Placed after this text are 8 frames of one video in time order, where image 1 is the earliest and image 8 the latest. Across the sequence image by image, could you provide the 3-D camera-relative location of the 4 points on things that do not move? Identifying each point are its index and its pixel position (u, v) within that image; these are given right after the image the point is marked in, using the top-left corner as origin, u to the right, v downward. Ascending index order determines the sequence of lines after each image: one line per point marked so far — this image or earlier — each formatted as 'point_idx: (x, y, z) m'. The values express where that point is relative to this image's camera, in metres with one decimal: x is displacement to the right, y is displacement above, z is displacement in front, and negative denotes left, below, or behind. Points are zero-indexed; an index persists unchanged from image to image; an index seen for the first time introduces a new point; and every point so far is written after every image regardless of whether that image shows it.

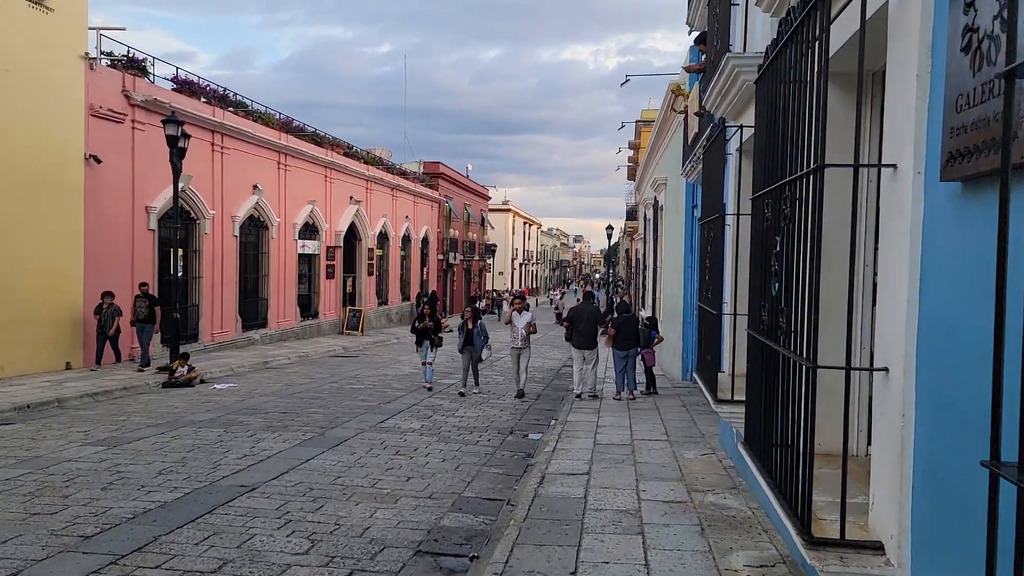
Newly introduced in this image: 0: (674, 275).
0: (+2.7, +0.2, +15.7) m
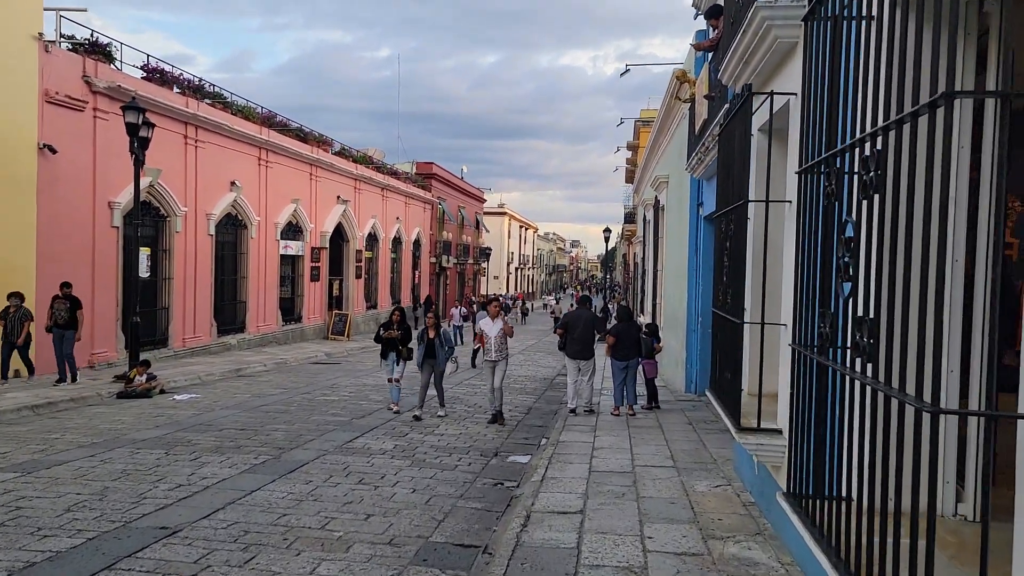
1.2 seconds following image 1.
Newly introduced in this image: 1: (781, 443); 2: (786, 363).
0: (+2.6, +0.2, +14.6) m
1: (+1.4, -0.8, +5.0) m
2: (+1.5, -0.4, +5.0) m
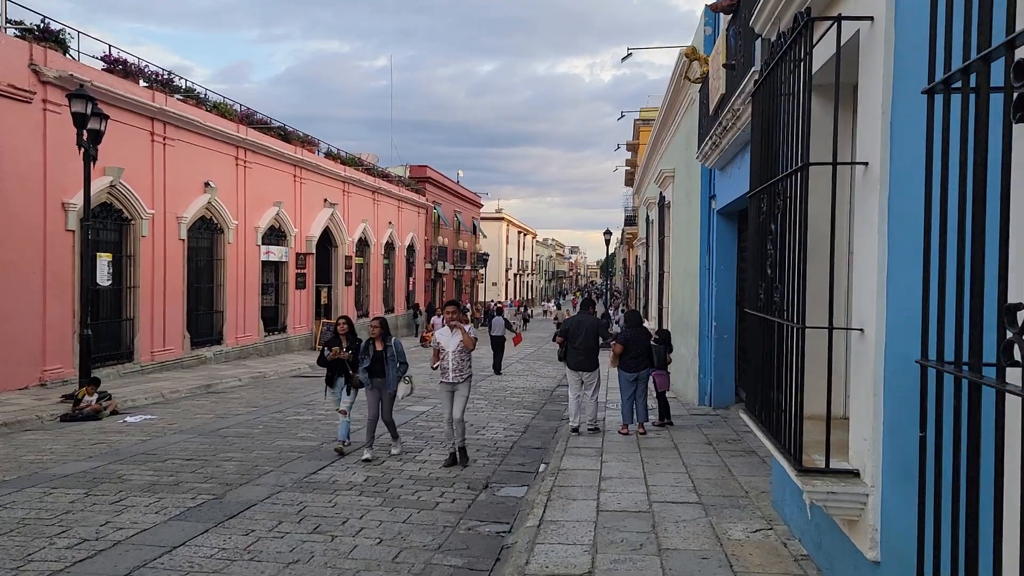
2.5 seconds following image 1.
0: (+2.5, +0.1, +13.3) m
1: (+1.4, -0.8, +3.7) m
2: (+1.4, -0.4, +3.7) m
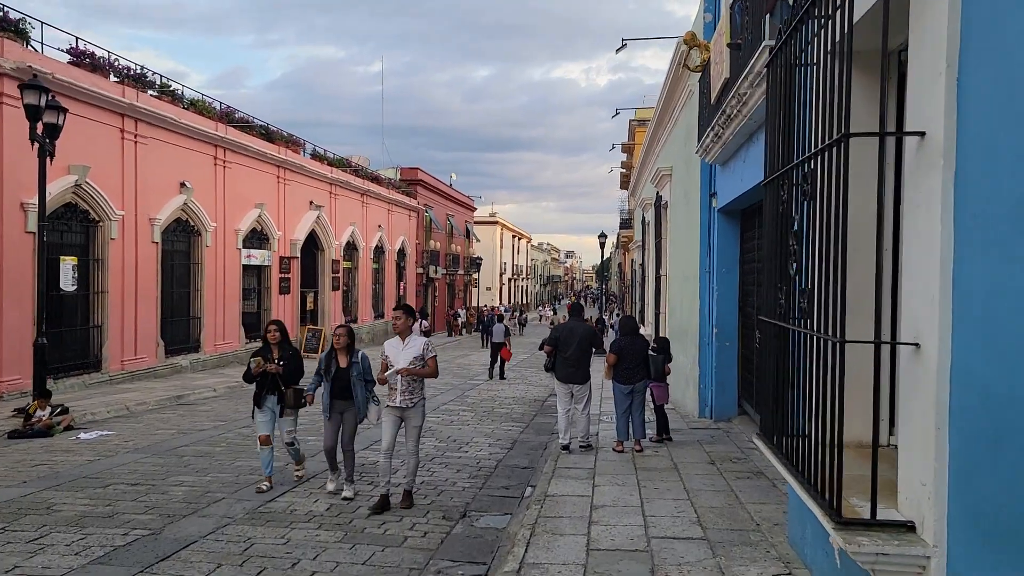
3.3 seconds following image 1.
0: (+2.3, +0.1, +12.5) m
1: (+1.2, -0.8, +2.9) m
2: (+1.3, -0.4, +3.0) m
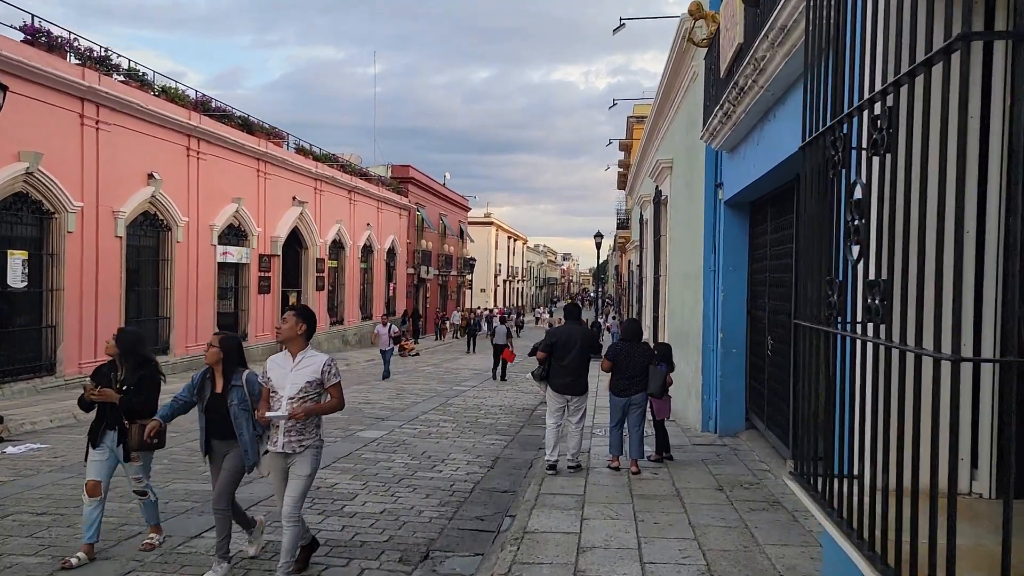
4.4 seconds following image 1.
0: (+2.1, +0.1, +11.5) m
1: (+1.1, -0.8, +1.8) m
2: (+1.1, -0.4, +1.9) m
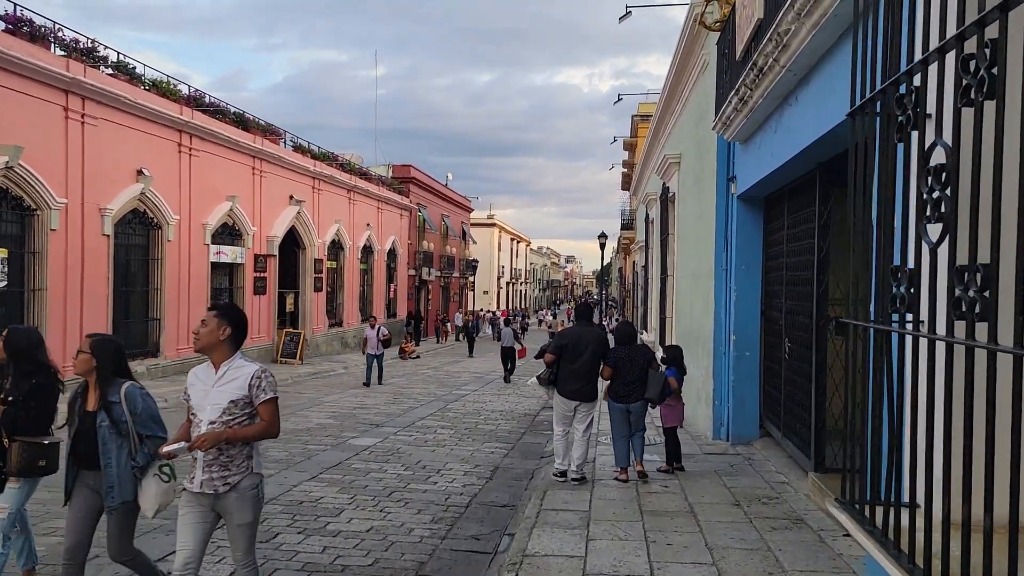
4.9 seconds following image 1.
0: (+2.2, +0.1, +10.9) m
1: (+1.1, -0.8, +1.3) m
2: (+1.1, -0.3, +1.4) m
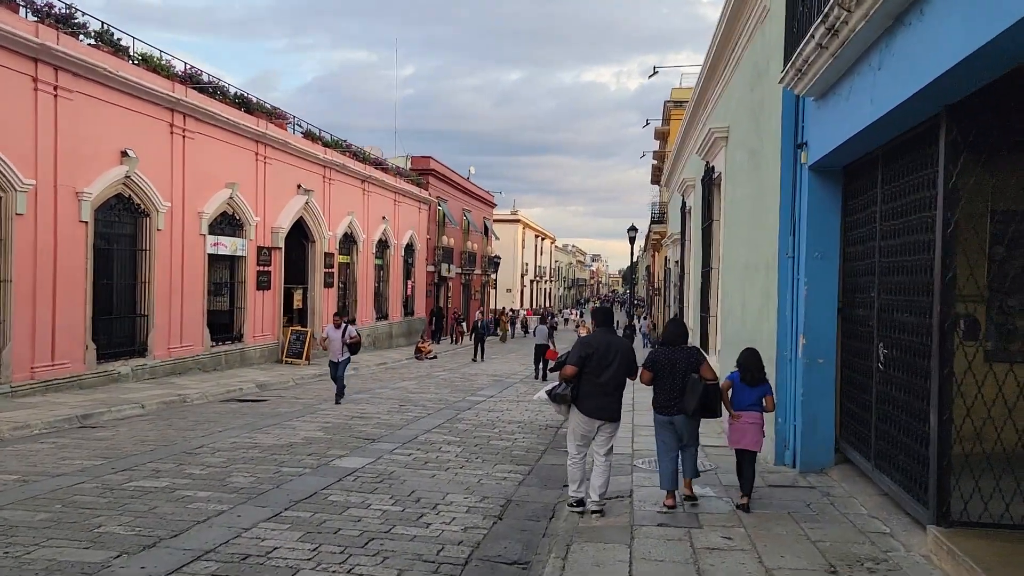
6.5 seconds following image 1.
0: (+2.4, +0.1, +9.2) m
1: (+1.0, -0.7, -0.4) m
2: (+1.1, -0.3, -0.3) m
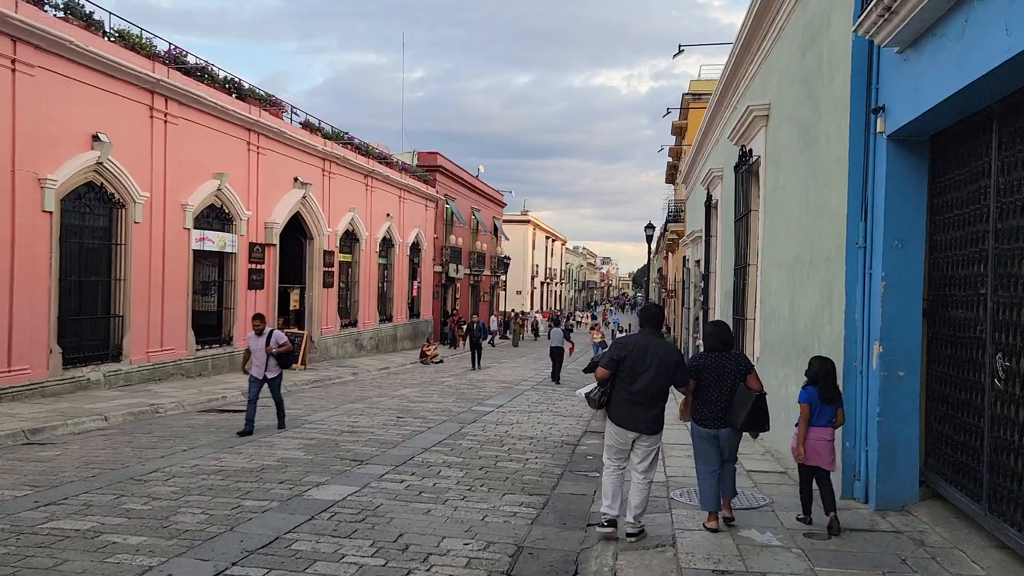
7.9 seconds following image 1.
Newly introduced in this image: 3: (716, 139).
0: (+2.4, +0.2, +7.8) m
1: (+1.0, -0.6, -1.8) m
2: (+1.1, -0.2, -1.7) m
3: (+3.5, +2.6, +16.2) m
